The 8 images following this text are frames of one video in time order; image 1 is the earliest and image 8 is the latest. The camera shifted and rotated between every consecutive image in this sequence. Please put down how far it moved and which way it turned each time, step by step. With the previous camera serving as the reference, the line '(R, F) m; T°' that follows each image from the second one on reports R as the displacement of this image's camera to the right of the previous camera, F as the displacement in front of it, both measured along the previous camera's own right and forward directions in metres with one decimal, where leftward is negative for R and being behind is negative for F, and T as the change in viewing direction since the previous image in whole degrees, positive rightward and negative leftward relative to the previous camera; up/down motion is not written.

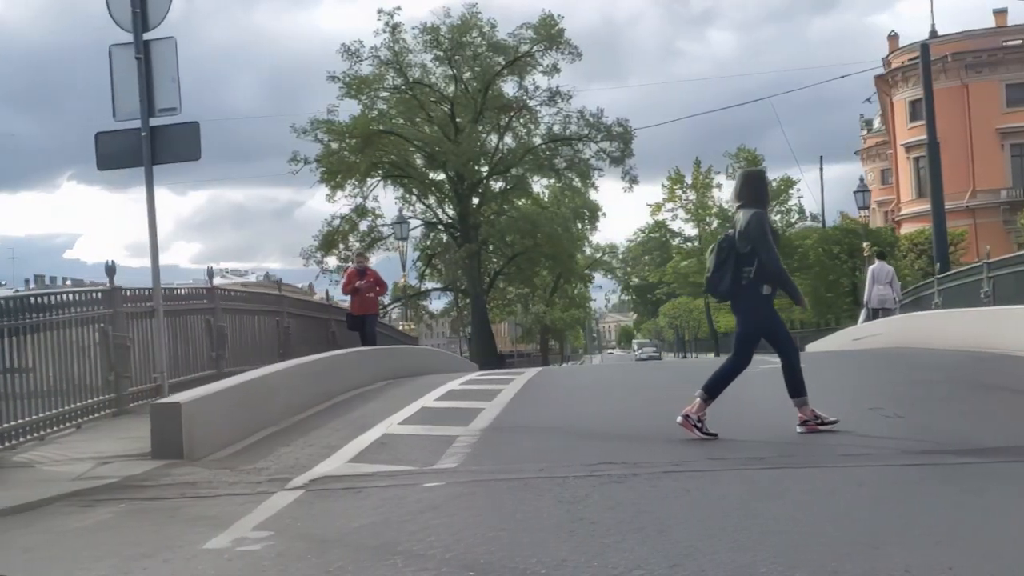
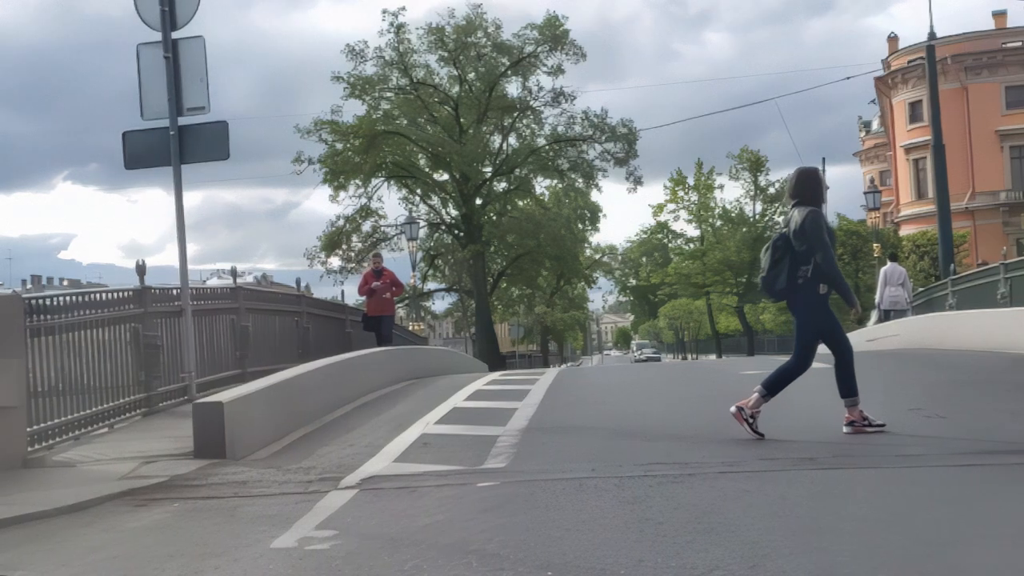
(-0.3, 0.0) m; 0°
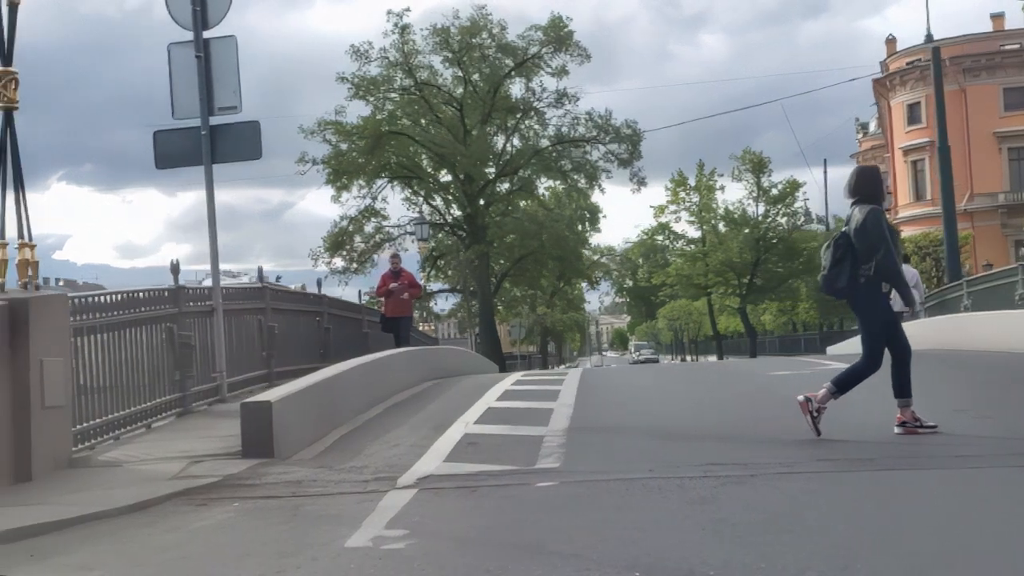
(-0.3, 0.0) m; 0°
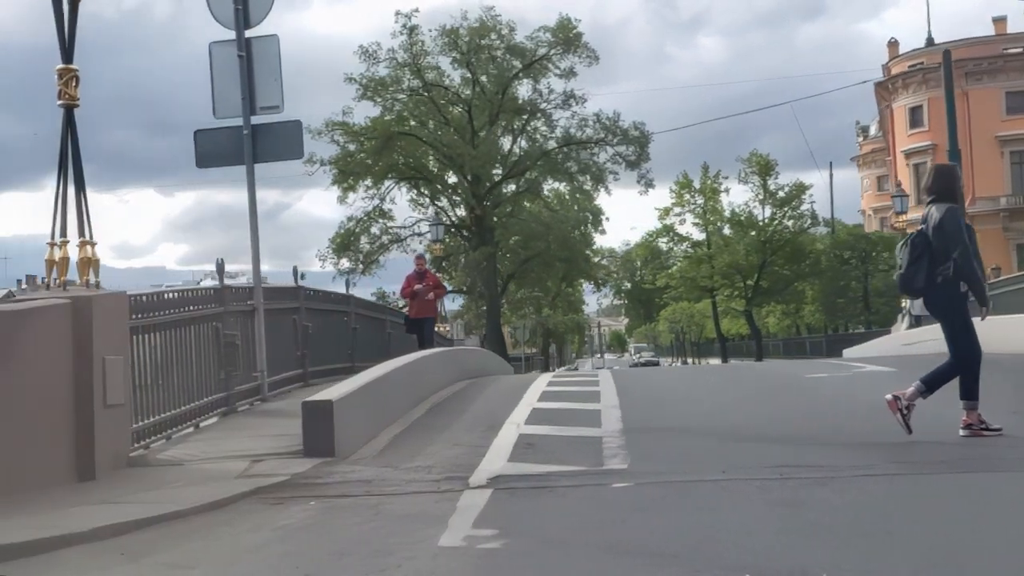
(-0.4, 0.0) m; 0°
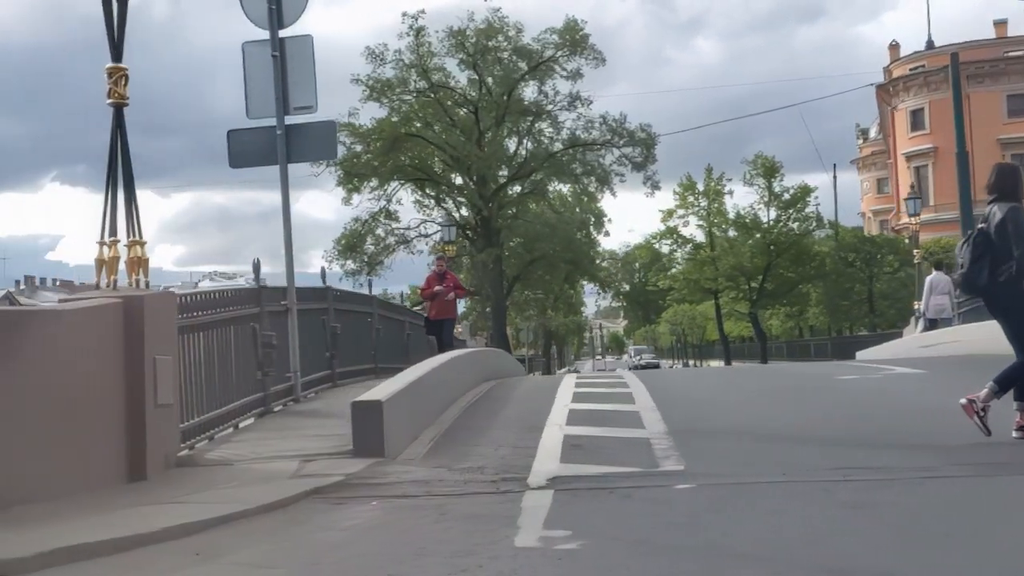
(-0.3, 0.0) m; 0°
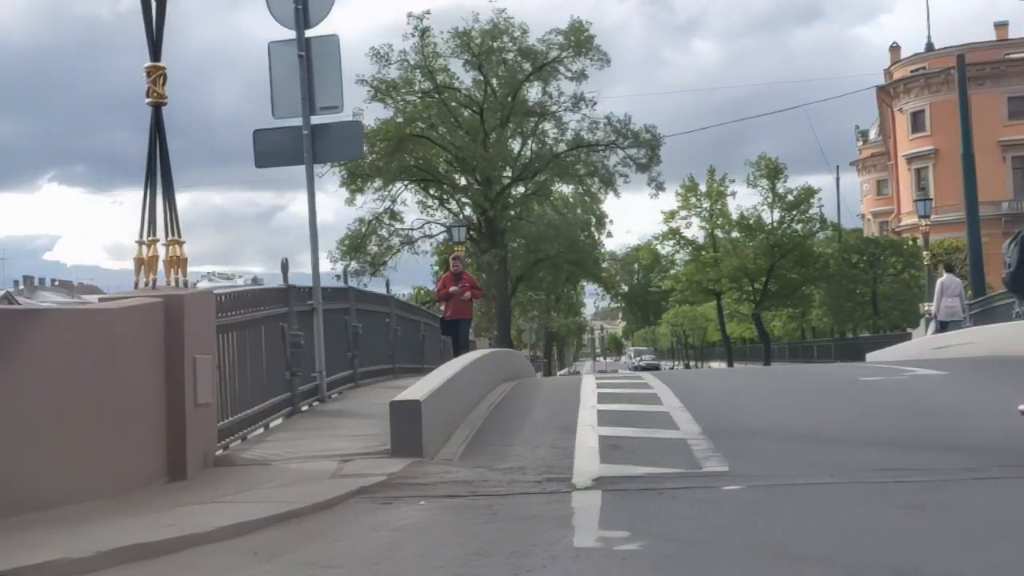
(-0.3, 0.0) m; 0°
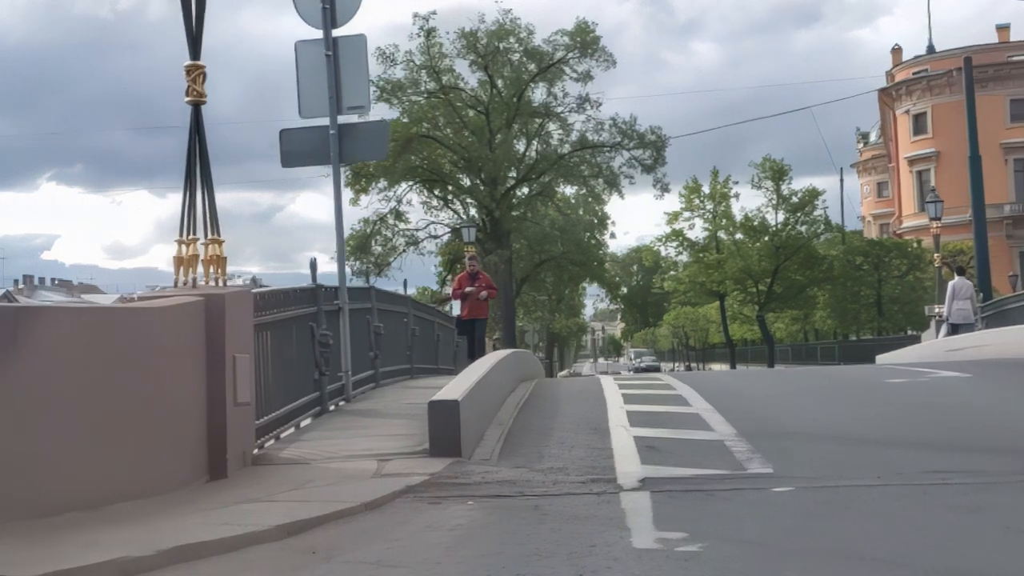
(-0.3, 0.0) m; 0°
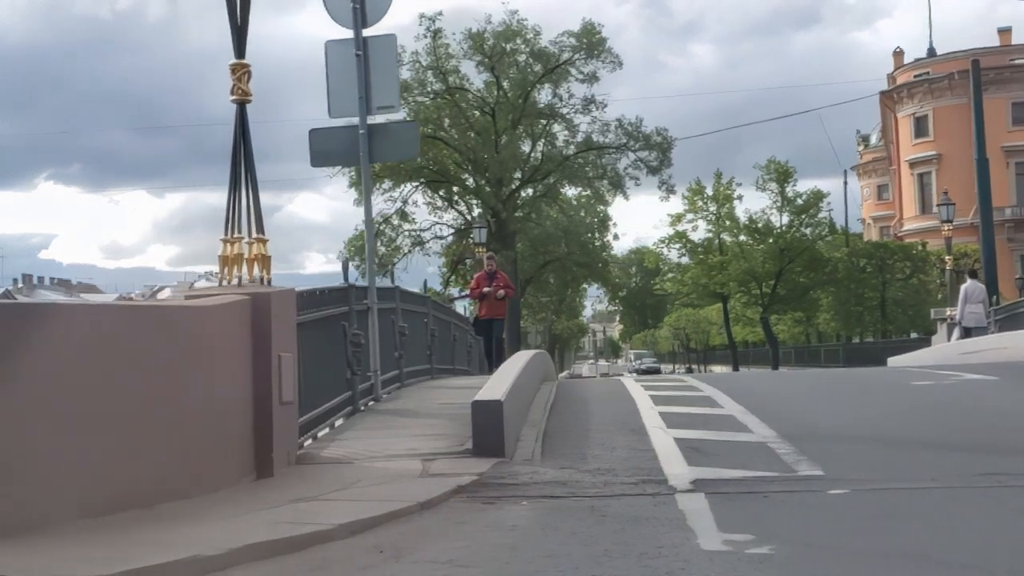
(-0.3, 0.0) m; 0°
